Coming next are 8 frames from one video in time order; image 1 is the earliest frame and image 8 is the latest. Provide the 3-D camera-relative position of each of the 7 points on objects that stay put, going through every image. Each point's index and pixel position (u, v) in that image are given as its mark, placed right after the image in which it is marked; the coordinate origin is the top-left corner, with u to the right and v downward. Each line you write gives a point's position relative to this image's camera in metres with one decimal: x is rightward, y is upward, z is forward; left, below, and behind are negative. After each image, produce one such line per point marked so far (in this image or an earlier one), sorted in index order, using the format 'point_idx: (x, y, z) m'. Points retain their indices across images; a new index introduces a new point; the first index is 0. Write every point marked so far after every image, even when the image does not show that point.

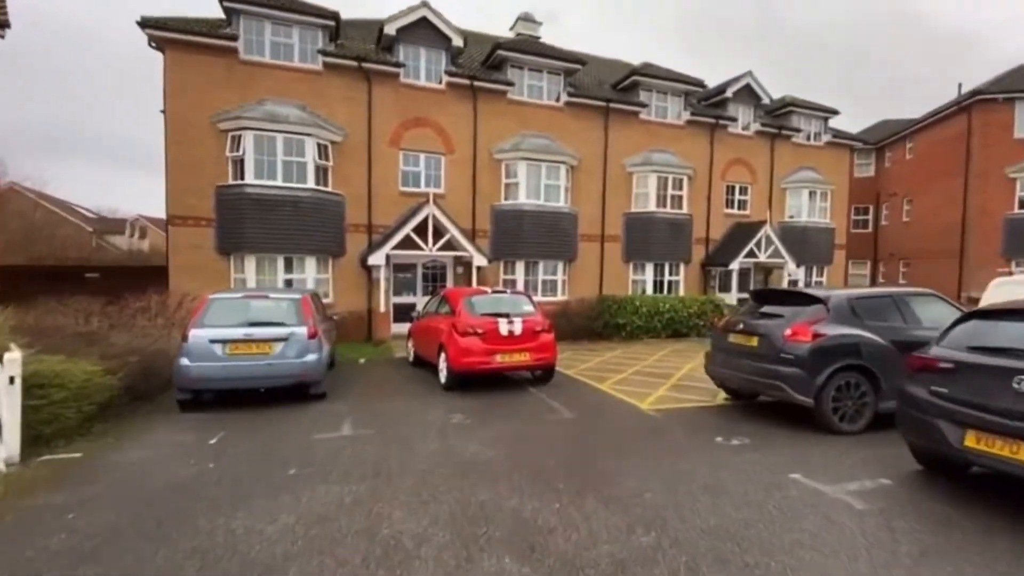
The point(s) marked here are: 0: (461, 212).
0: (-1.8, +2.6, +16.1) m
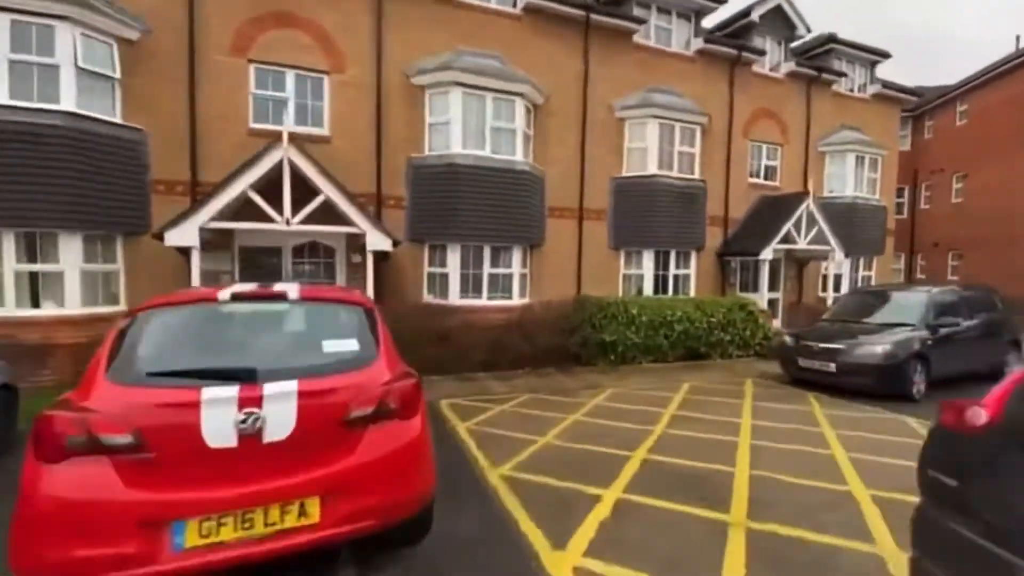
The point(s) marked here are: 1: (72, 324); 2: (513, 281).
0: (-3.4, +2.6, +10.2) m
1: (-7.5, -0.6, +8.1) m
2: (0.0, +0.1, +11.1) m
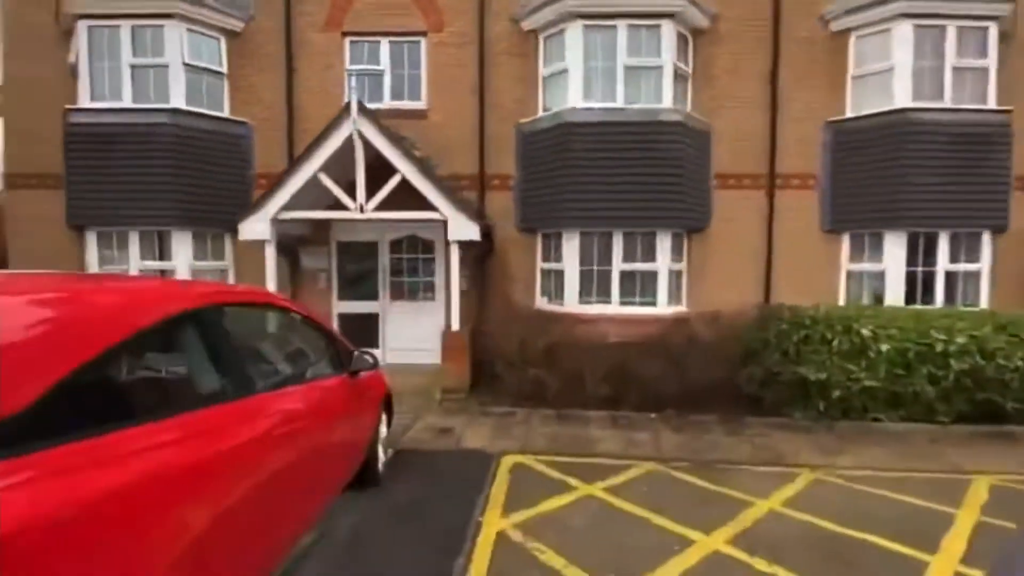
0: (-1.0, +2.6, +8.4) m
1: (-5.6, -0.6, +8.1) m
2: (+2.5, +0.1, +7.9) m
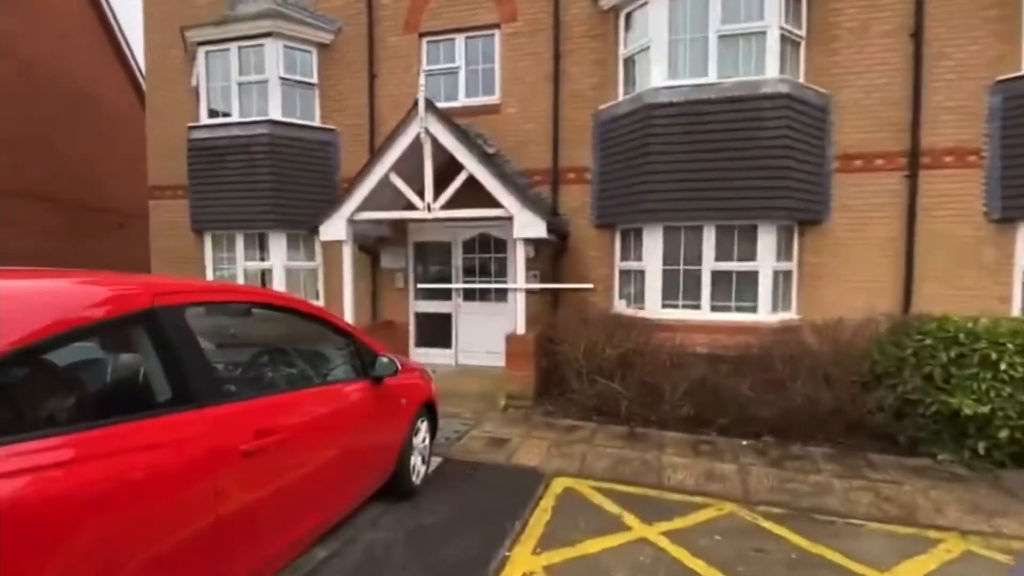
0: (+0.3, +2.6, +8.0) m
1: (-4.3, -0.6, +8.7) m
2: (+3.6, +0.1, +6.7) m
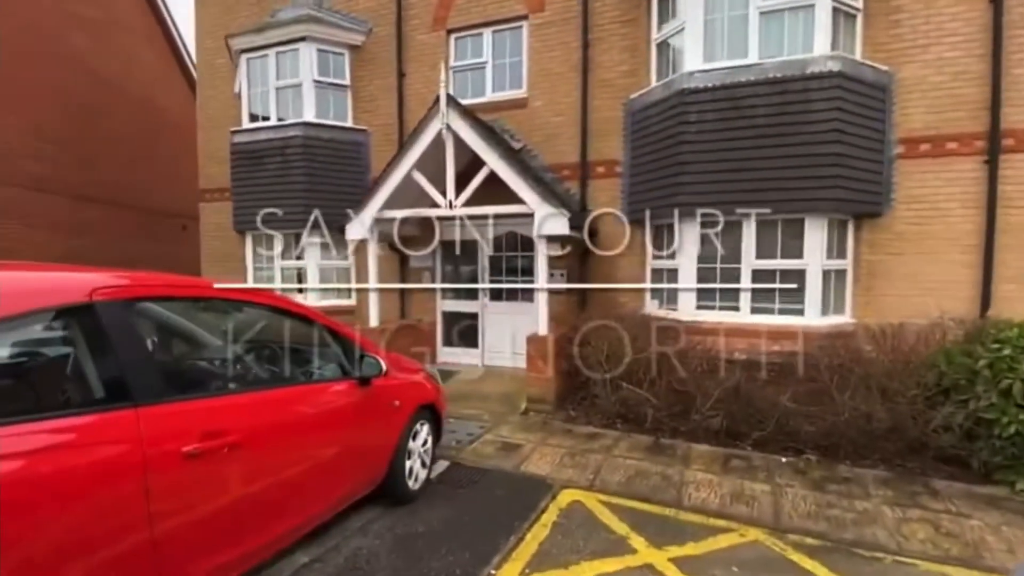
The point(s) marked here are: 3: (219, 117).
0: (+0.7, +2.6, +7.7) m
1: (-3.8, -0.5, +8.8) m
2: (+3.8, +0.1, +6.1) m
3: (-6.3, +3.7, +10.2) m
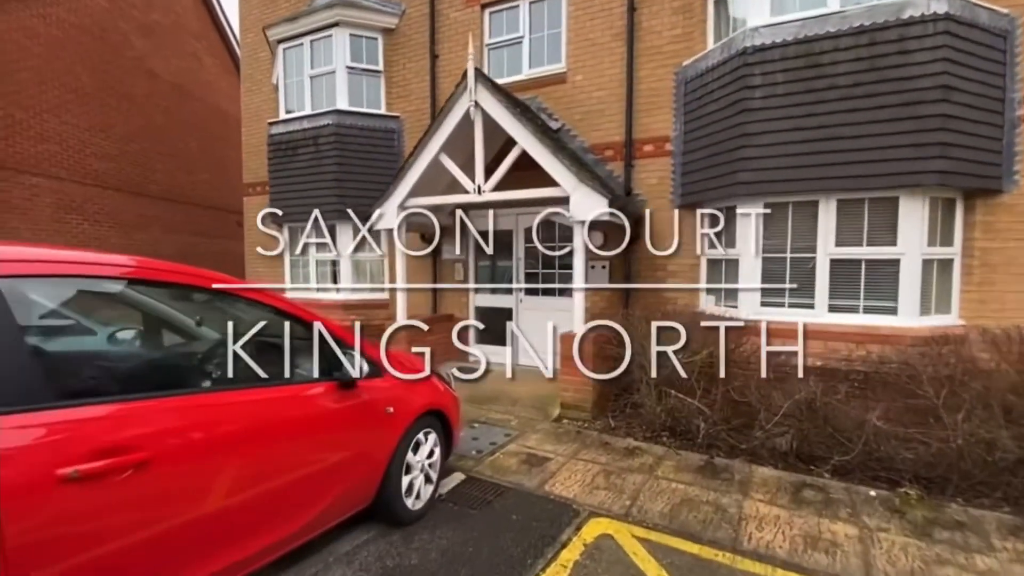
0: (+1.3, +2.7, +7.0) m
1: (-3.1, -0.4, +8.6) m
2: (+4.2, +0.1, +5.0) m
3: (-5.5, +3.9, +10.2) m
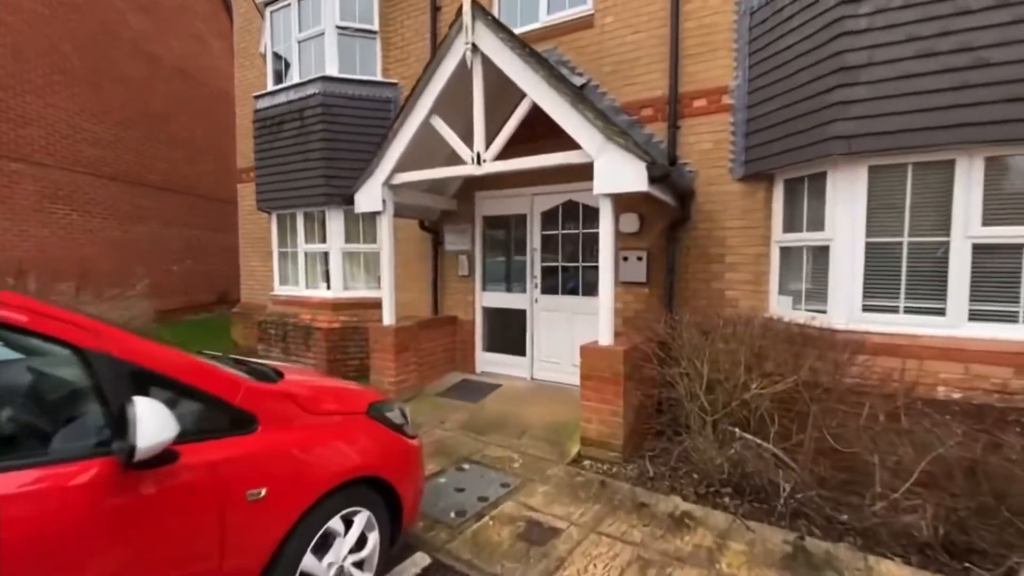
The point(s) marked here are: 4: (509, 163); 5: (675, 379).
0: (+1.4, +2.7, +5.5) m
1: (-2.9, -0.3, +7.4) m
2: (+4.1, +0.1, +3.3) m
3: (-5.1, +3.9, +9.2) m
4: (+0.1, +1.3, +5.0) m
5: (+1.4, -0.8, +4.0) m
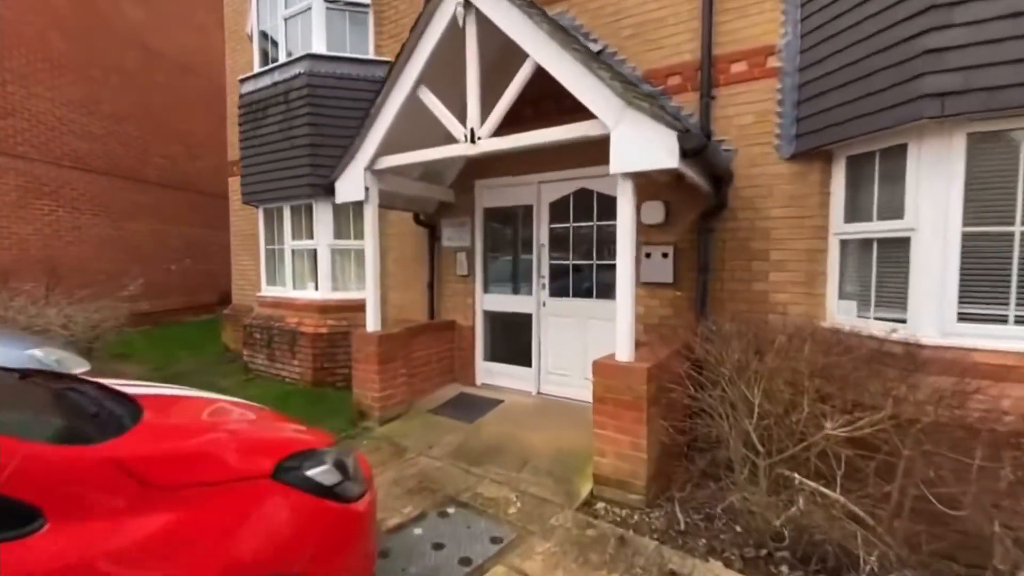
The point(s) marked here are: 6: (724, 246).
0: (+1.4, +2.7, +4.6) m
1: (-2.8, -0.4, +6.7) m
2: (+4.1, +0.1, +2.4) m
3: (-4.9, +3.9, +8.6) m
4: (+0.1, +1.3, +4.2) m
5: (+1.3, -0.8, +3.2) m
6: (+1.9, +0.4, +4.3) m
